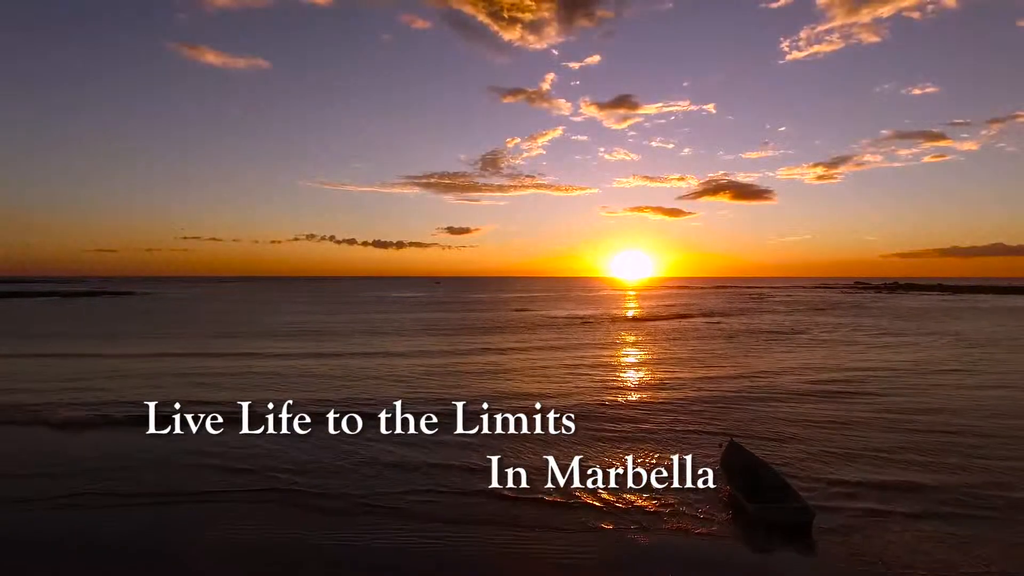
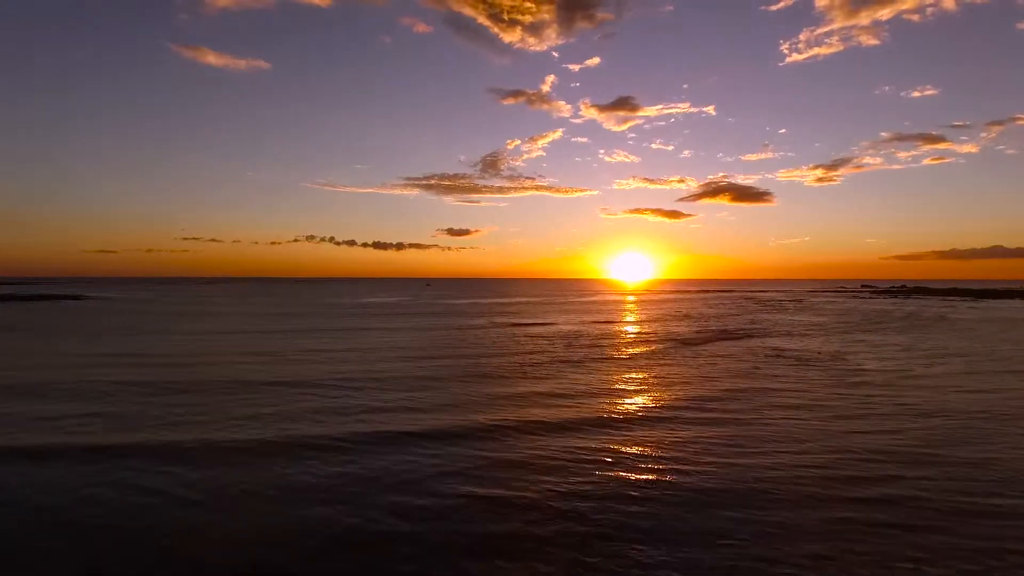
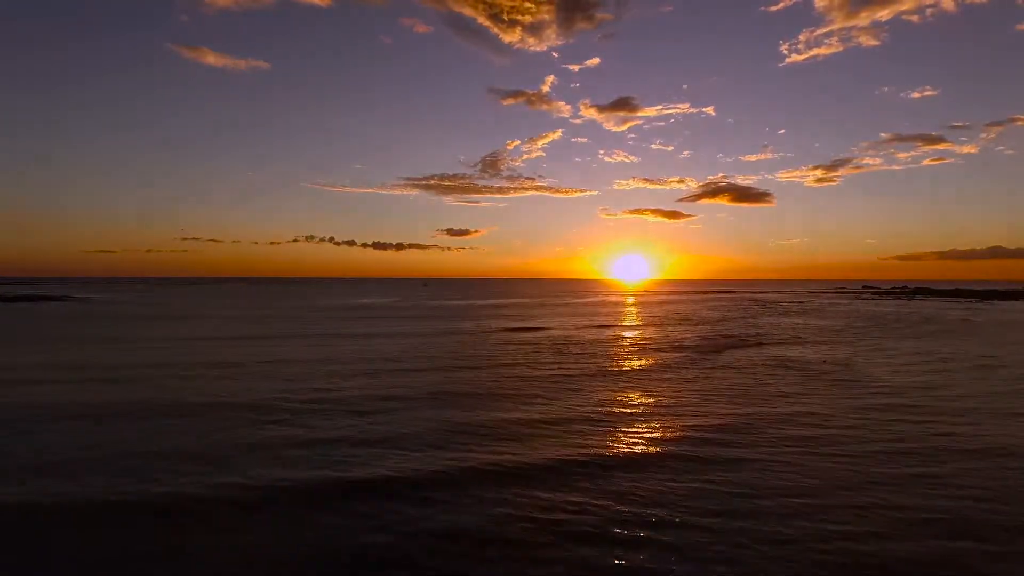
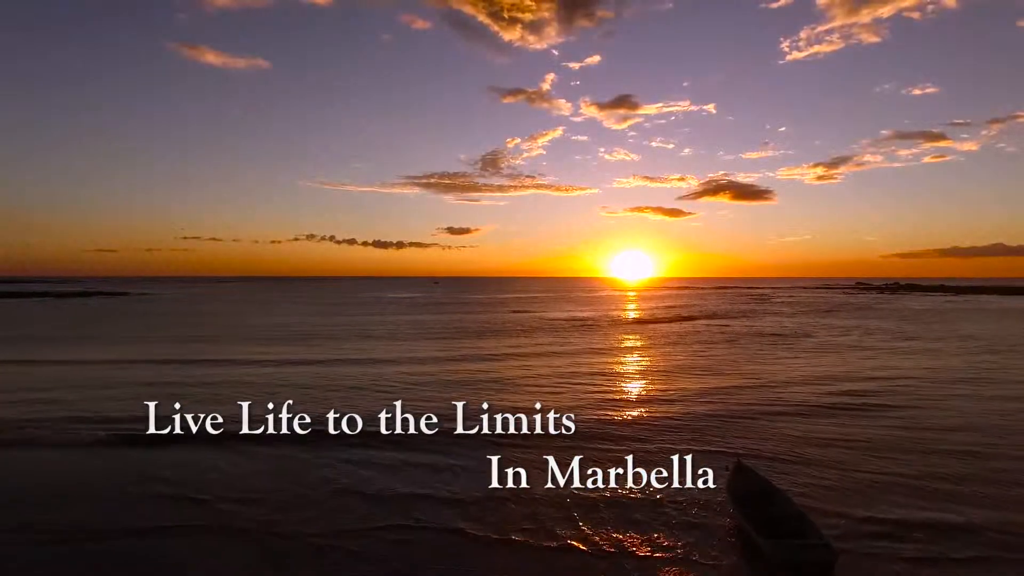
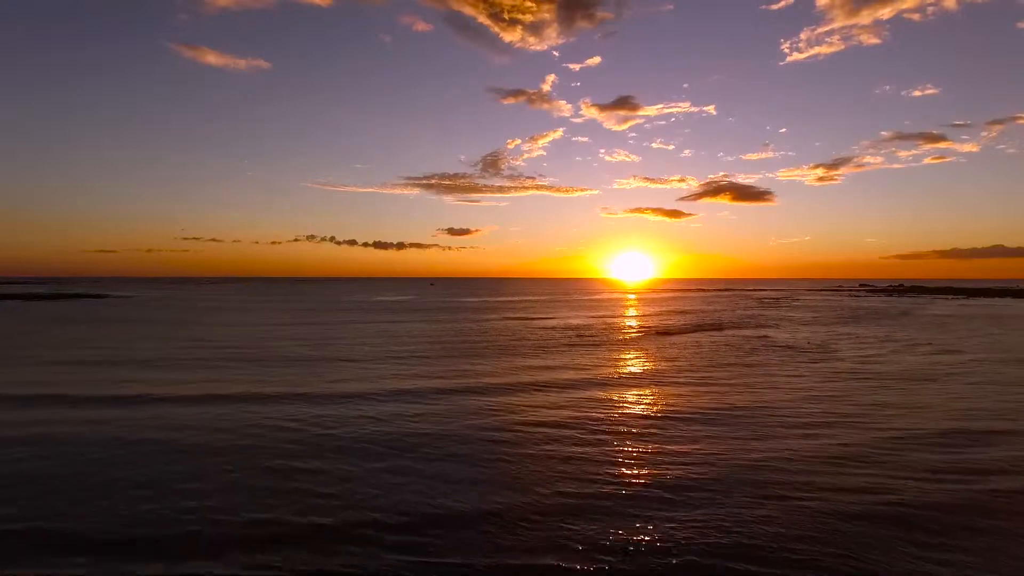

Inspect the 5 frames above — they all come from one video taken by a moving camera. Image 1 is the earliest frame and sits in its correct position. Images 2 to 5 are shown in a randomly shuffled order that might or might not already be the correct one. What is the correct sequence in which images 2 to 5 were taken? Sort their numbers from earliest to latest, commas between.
4, 5, 2, 3
